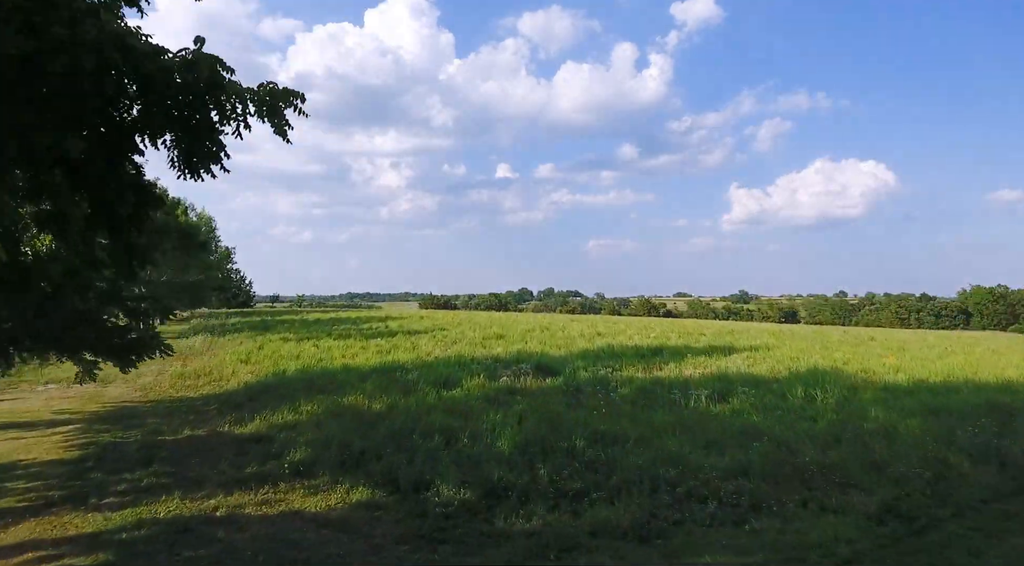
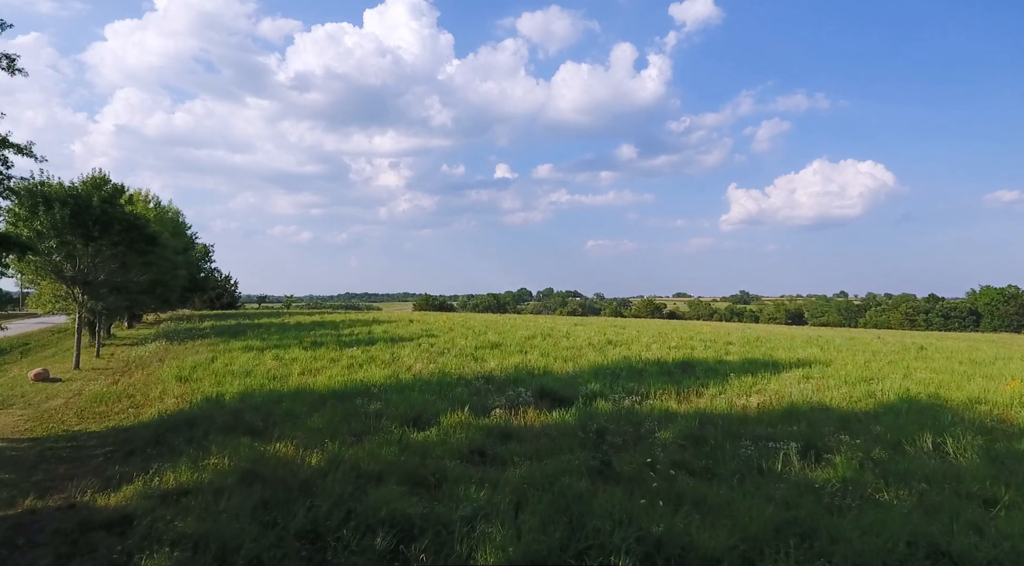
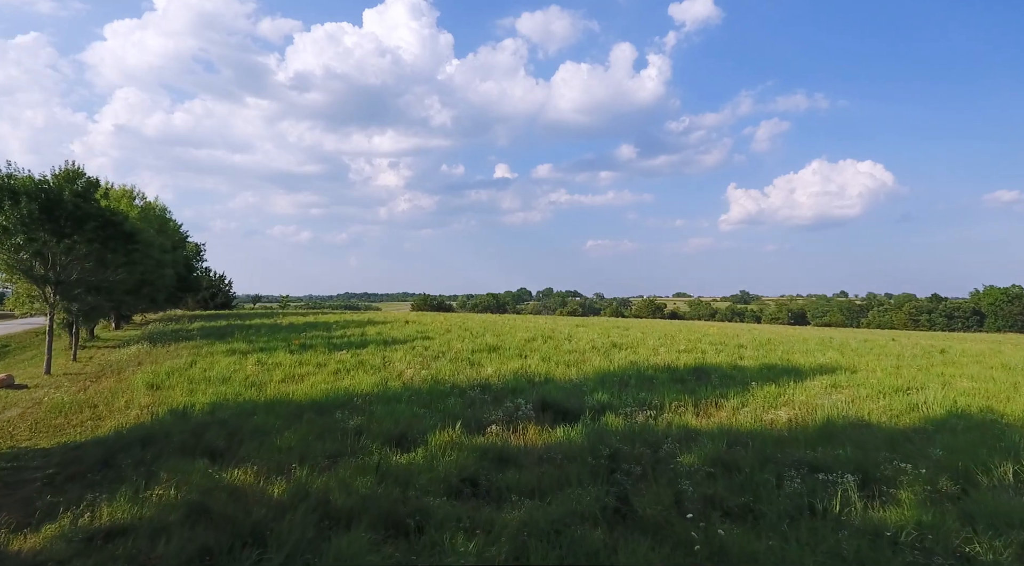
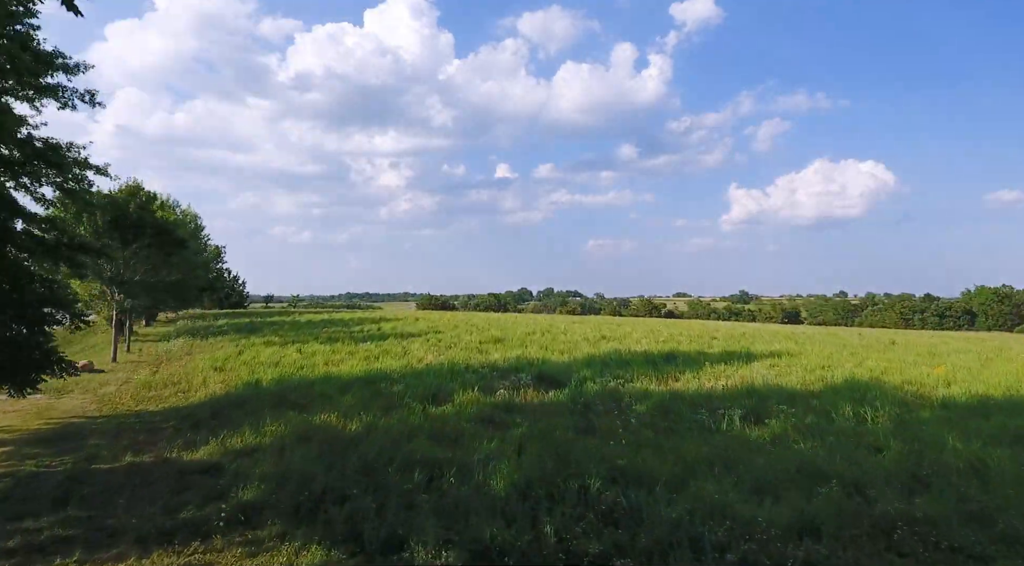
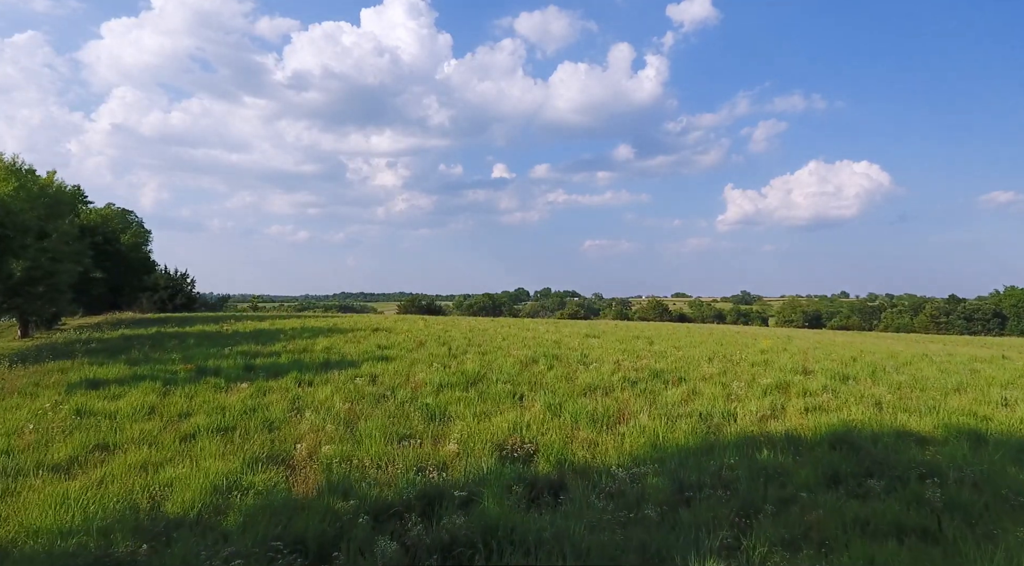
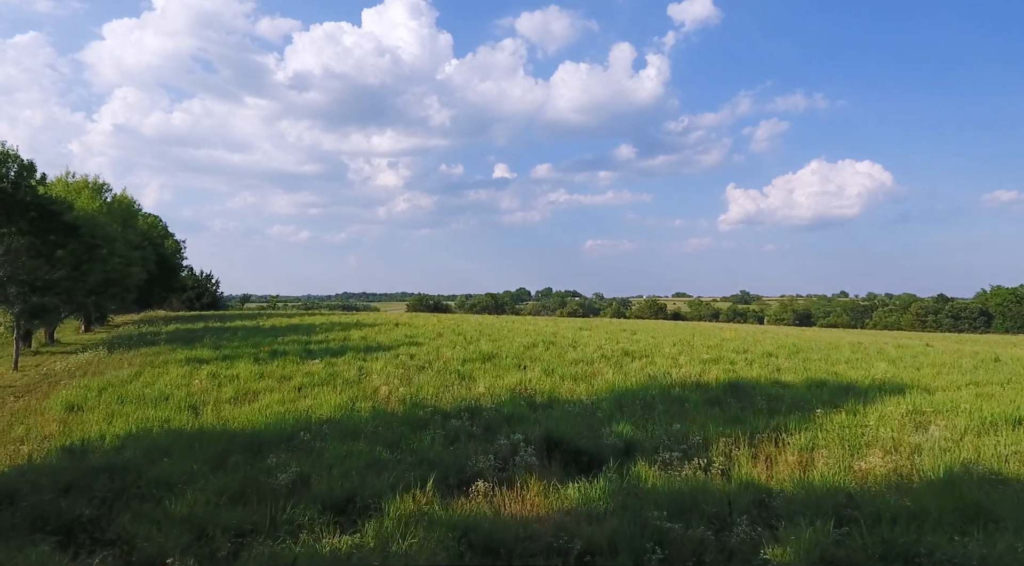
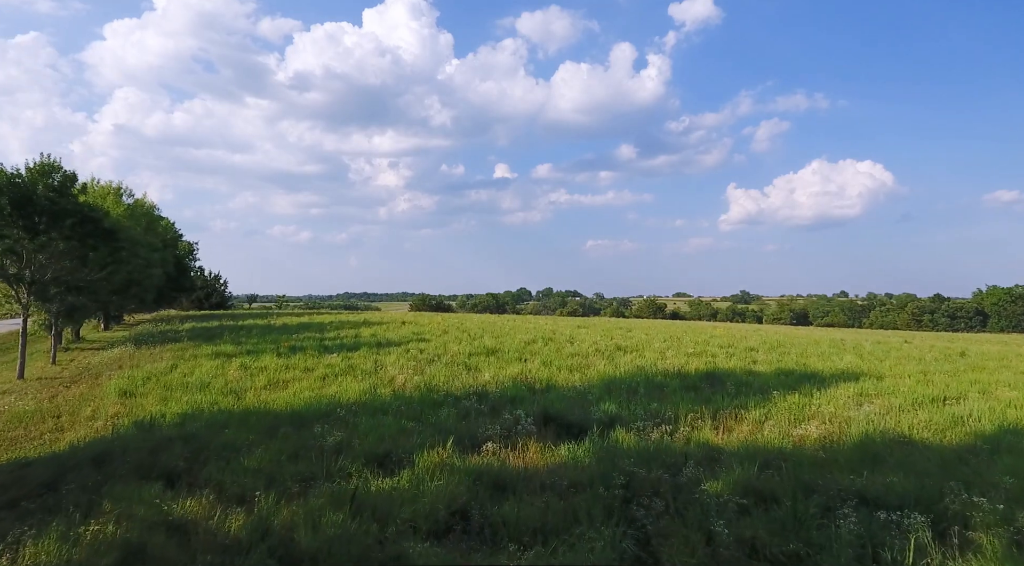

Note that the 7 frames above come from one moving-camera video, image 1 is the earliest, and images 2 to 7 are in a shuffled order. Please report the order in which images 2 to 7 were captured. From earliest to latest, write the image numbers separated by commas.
4, 2, 3, 7, 6, 5
